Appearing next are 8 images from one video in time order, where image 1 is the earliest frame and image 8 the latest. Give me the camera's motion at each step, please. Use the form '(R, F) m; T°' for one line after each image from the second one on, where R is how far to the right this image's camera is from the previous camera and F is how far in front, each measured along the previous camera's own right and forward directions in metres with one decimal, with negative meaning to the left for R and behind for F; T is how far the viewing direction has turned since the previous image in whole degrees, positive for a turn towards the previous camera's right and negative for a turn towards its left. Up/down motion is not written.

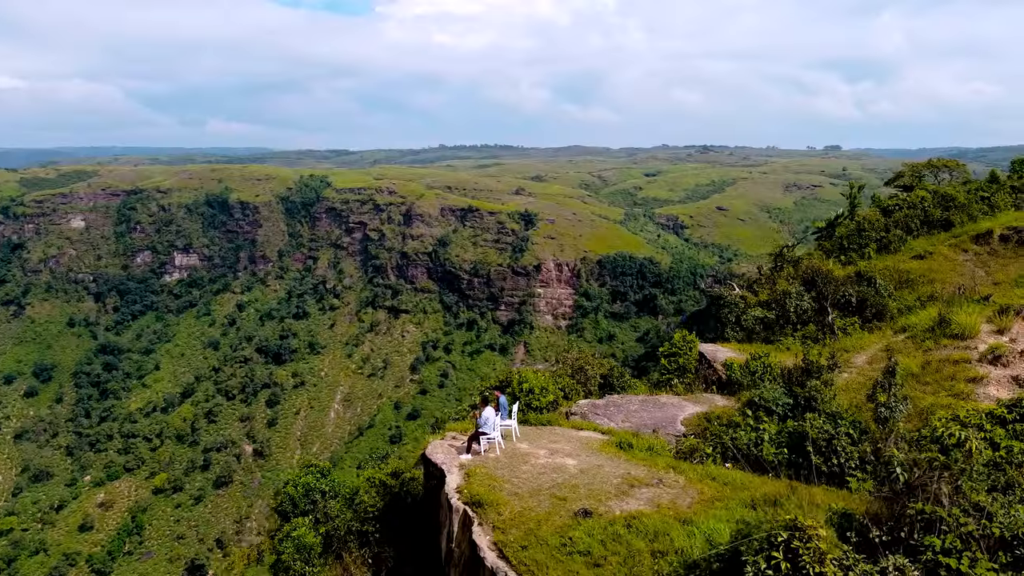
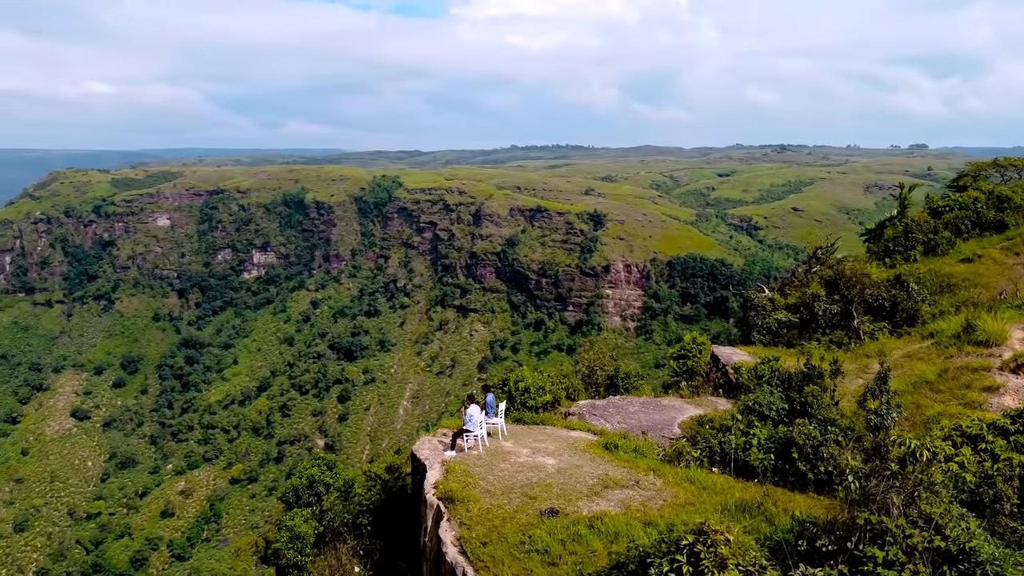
(+1.0, 0.0) m; -5°
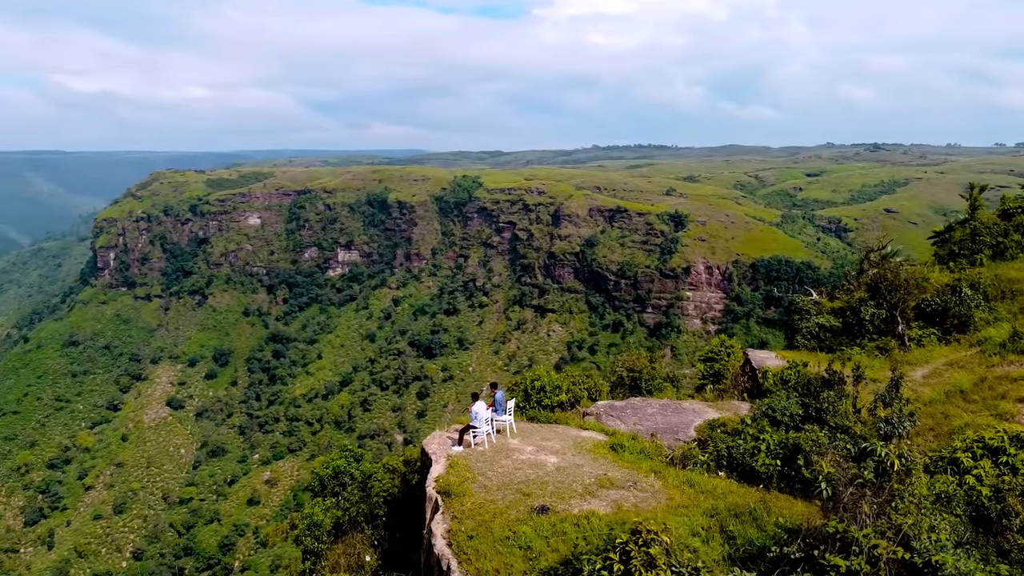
(+0.9, -0.1) m; -6°
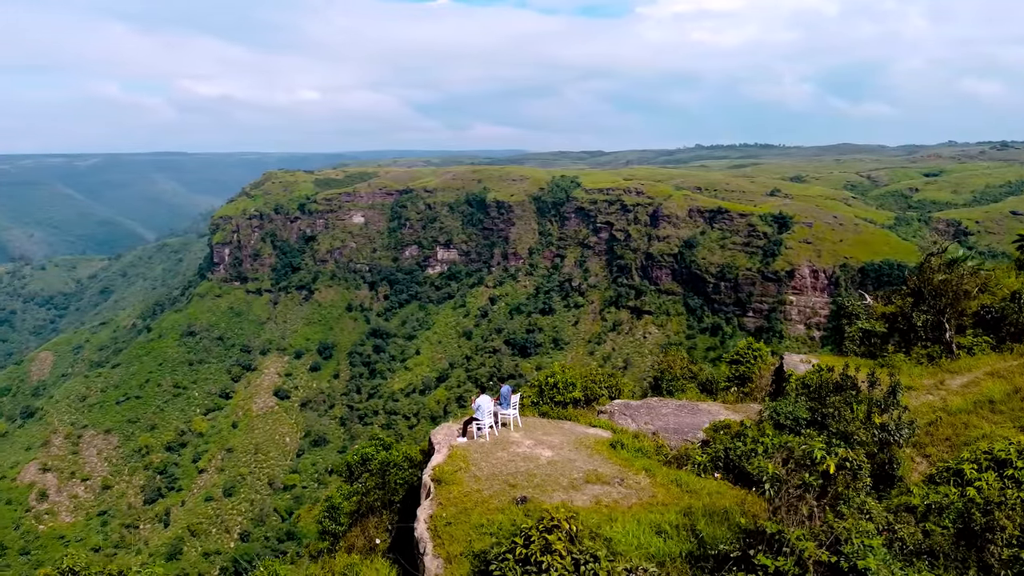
(+1.2, -0.2) m; -7°
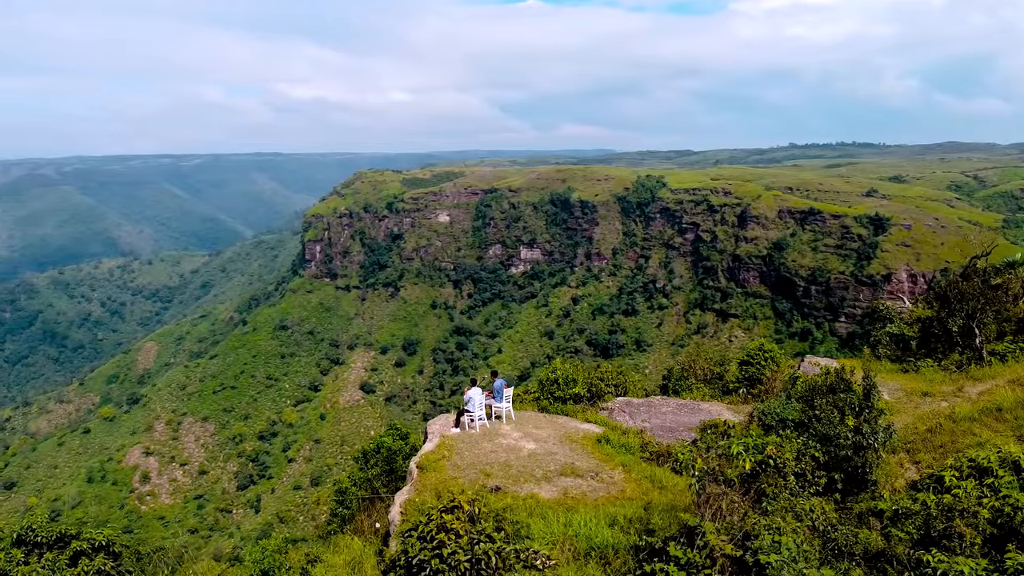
(+1.2, -0.2) m; -6°
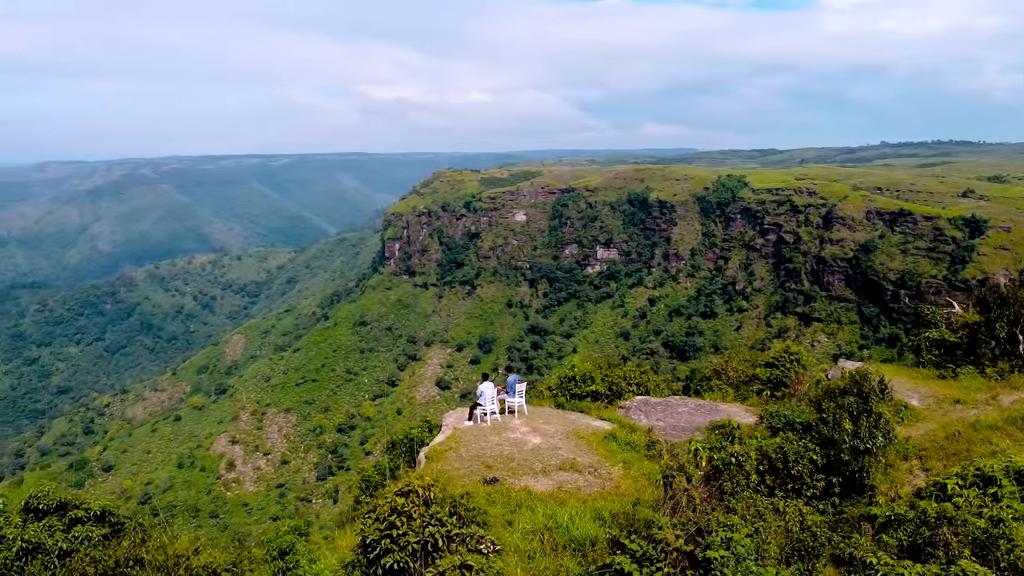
(+0.8, -0.2) m; -5°
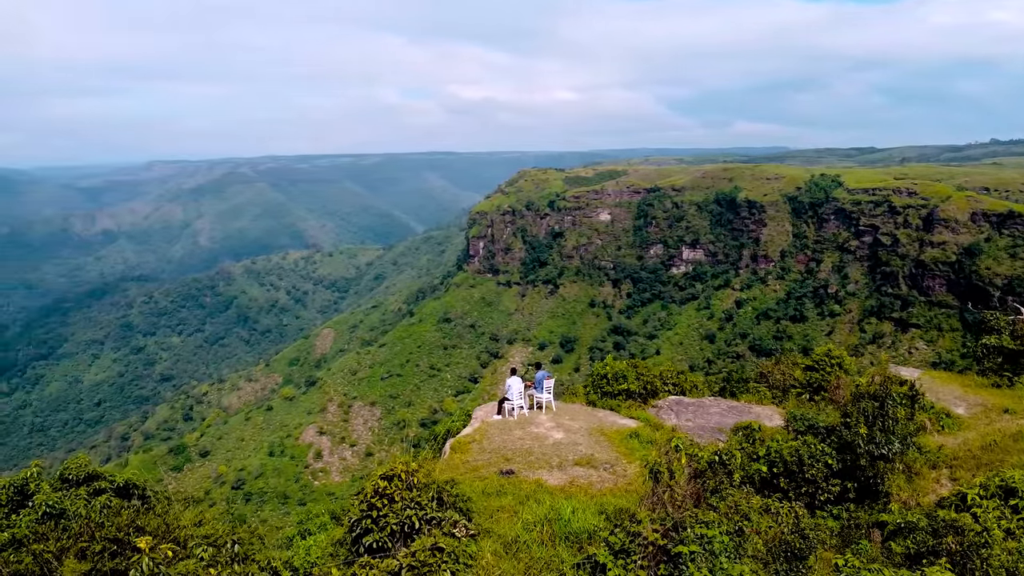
(+0.7, -0.2) m; -6°
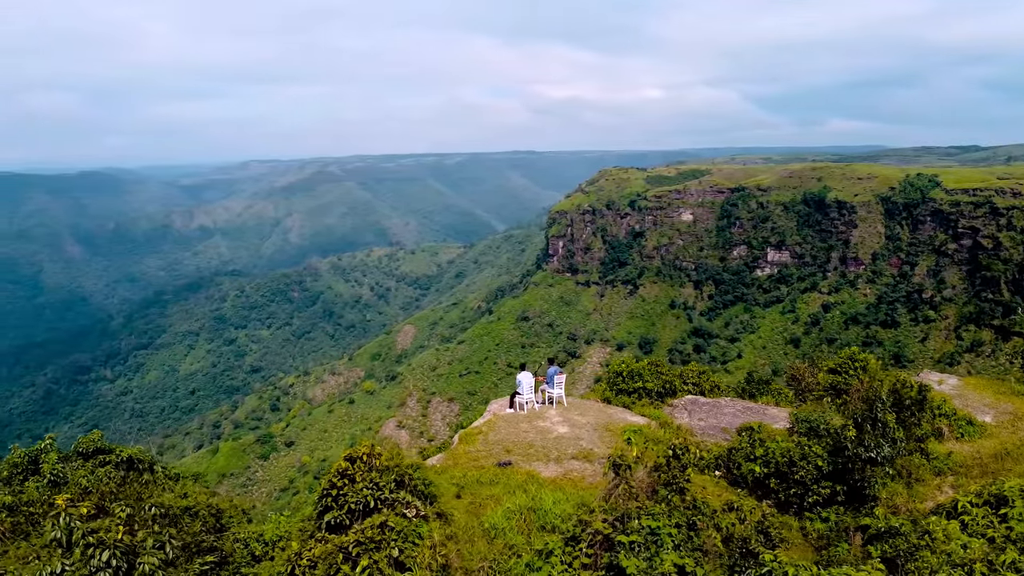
(+0.9, -0.2) m; -6°
